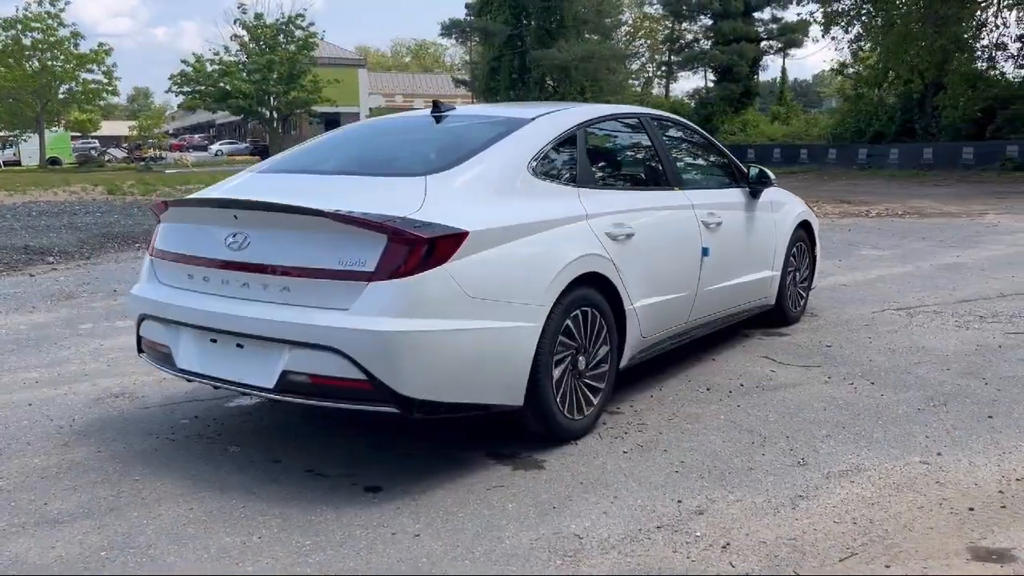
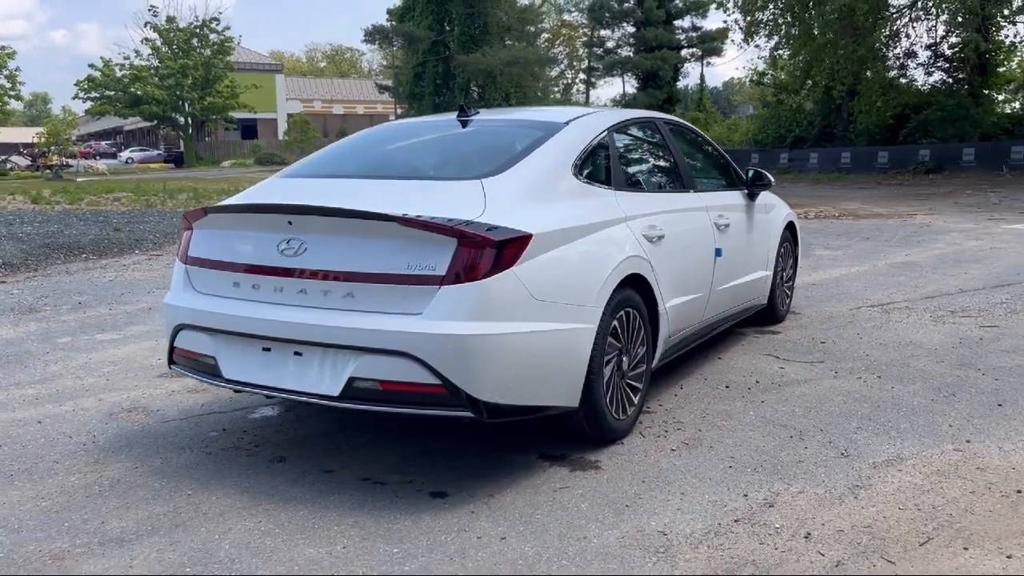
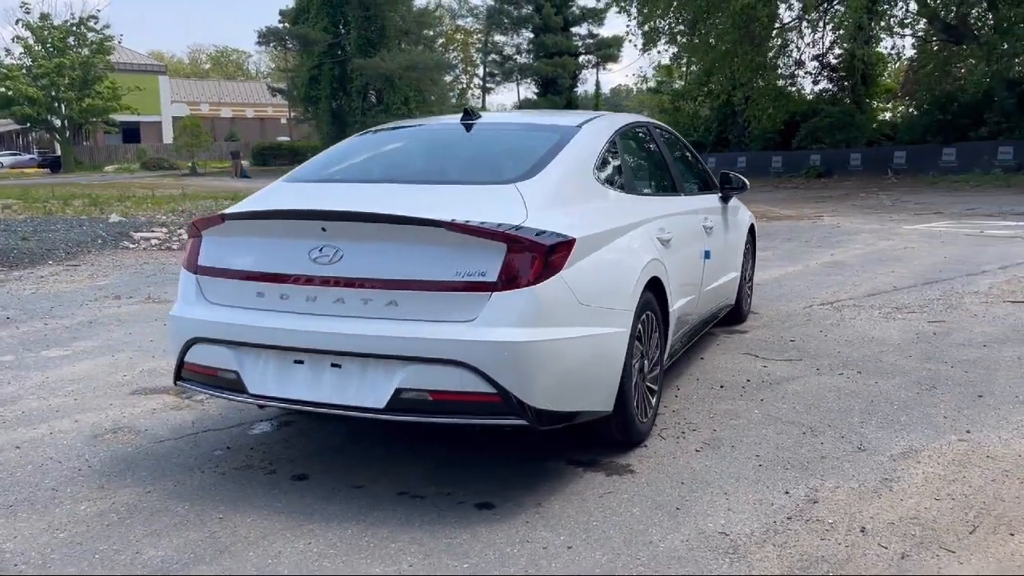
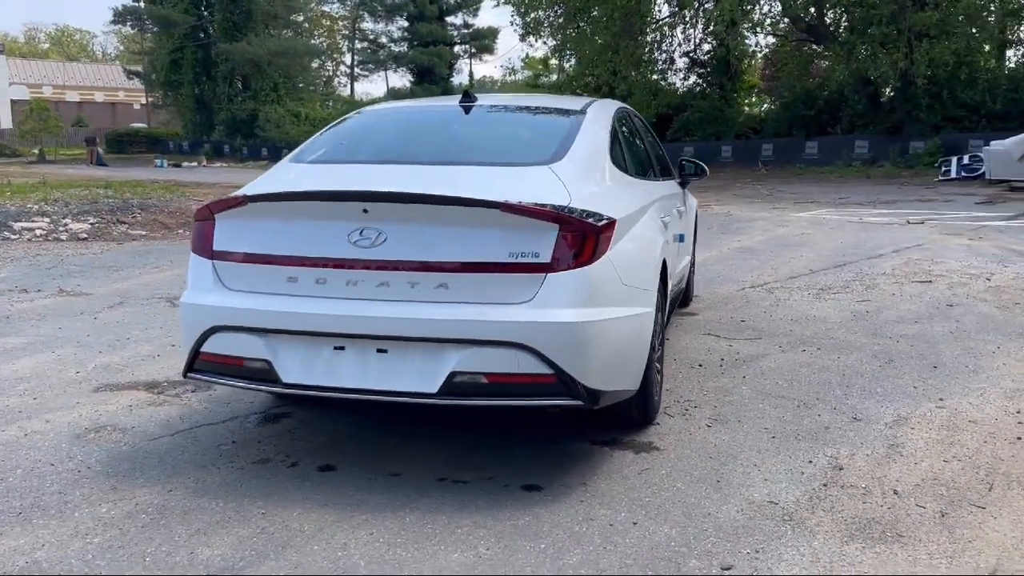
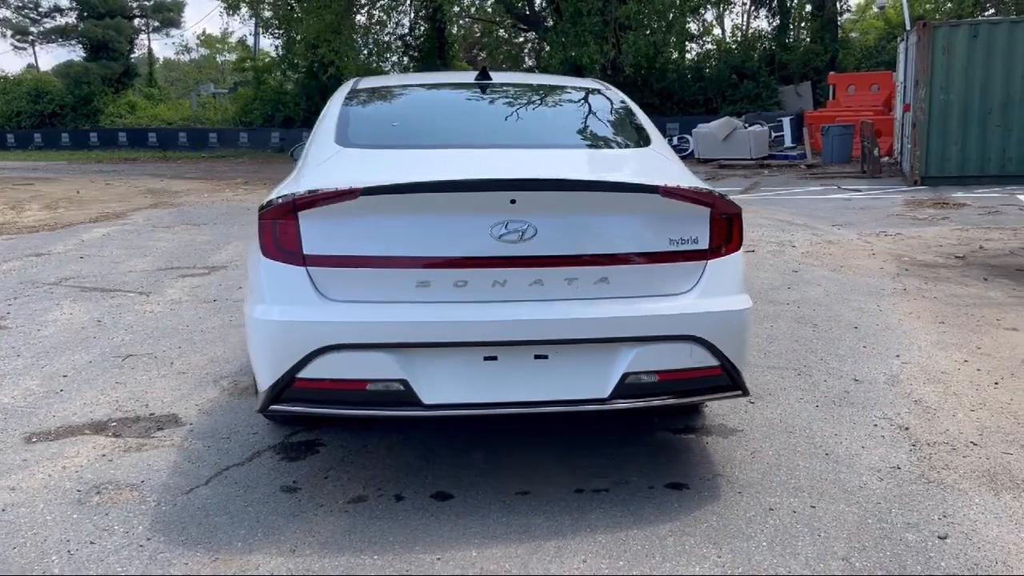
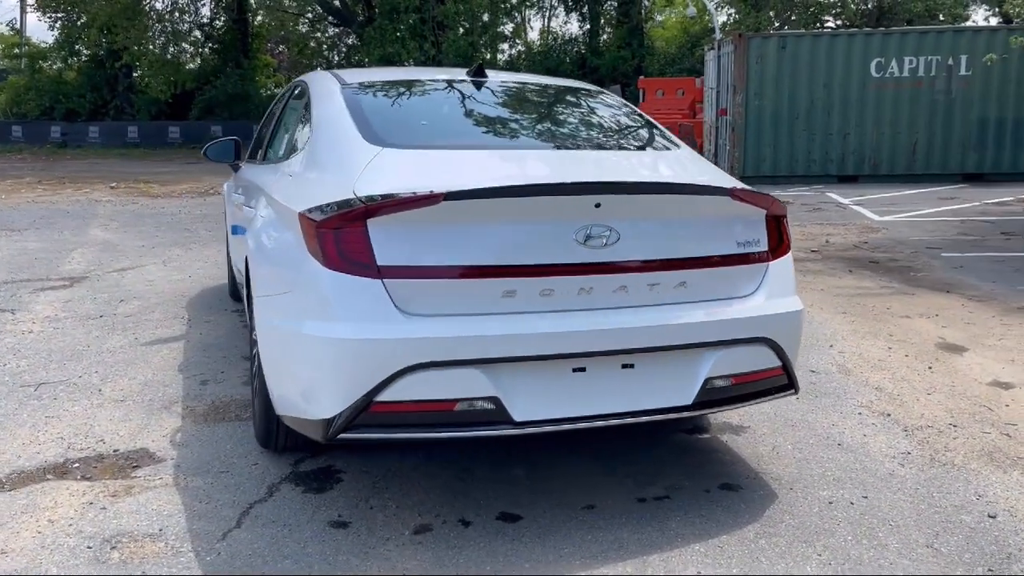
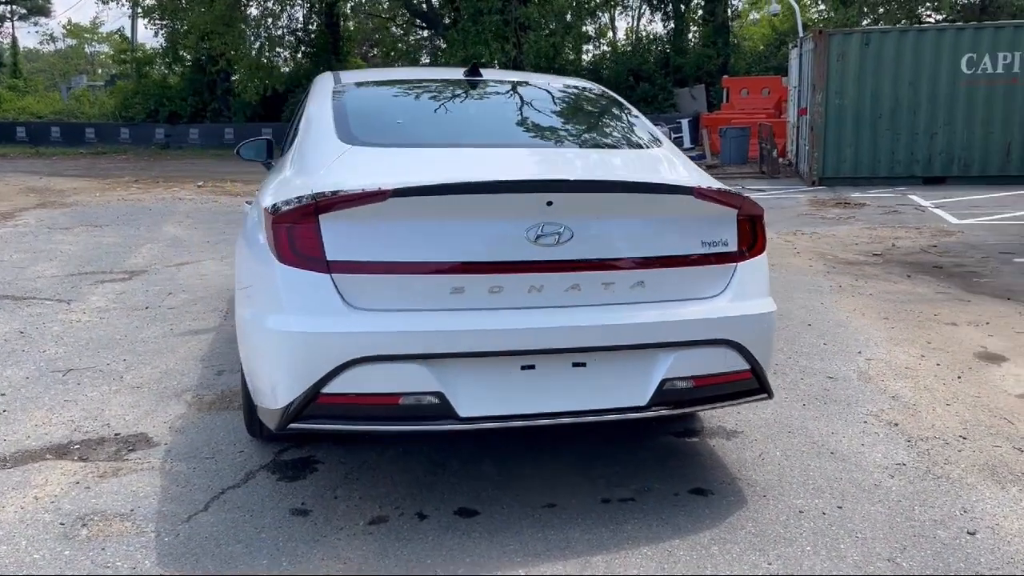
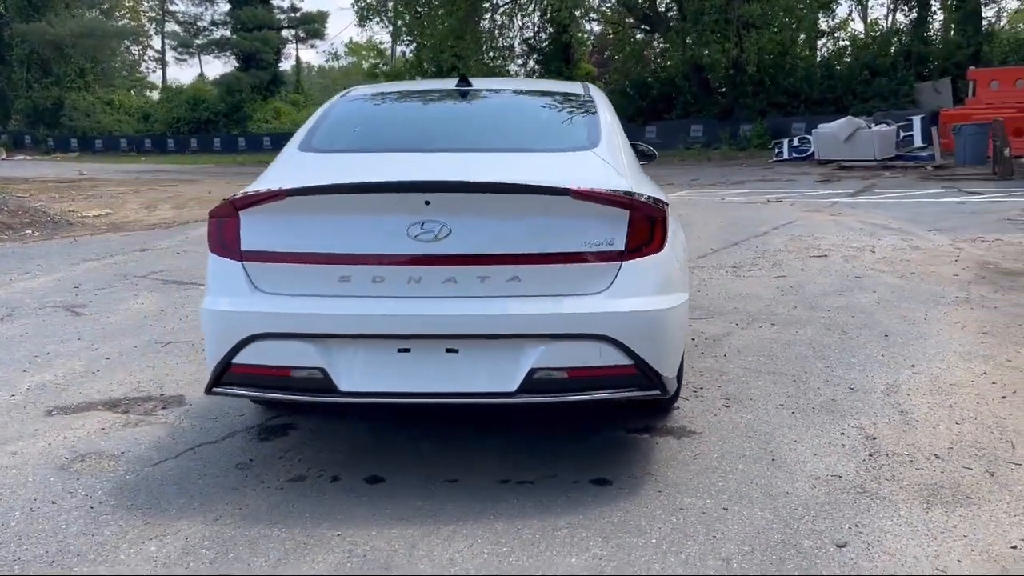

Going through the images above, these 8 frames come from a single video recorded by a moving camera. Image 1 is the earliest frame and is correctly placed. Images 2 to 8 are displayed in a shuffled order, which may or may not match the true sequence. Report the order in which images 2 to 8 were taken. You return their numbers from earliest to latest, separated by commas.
2, 3, 4, 8, 5, 7, 6
